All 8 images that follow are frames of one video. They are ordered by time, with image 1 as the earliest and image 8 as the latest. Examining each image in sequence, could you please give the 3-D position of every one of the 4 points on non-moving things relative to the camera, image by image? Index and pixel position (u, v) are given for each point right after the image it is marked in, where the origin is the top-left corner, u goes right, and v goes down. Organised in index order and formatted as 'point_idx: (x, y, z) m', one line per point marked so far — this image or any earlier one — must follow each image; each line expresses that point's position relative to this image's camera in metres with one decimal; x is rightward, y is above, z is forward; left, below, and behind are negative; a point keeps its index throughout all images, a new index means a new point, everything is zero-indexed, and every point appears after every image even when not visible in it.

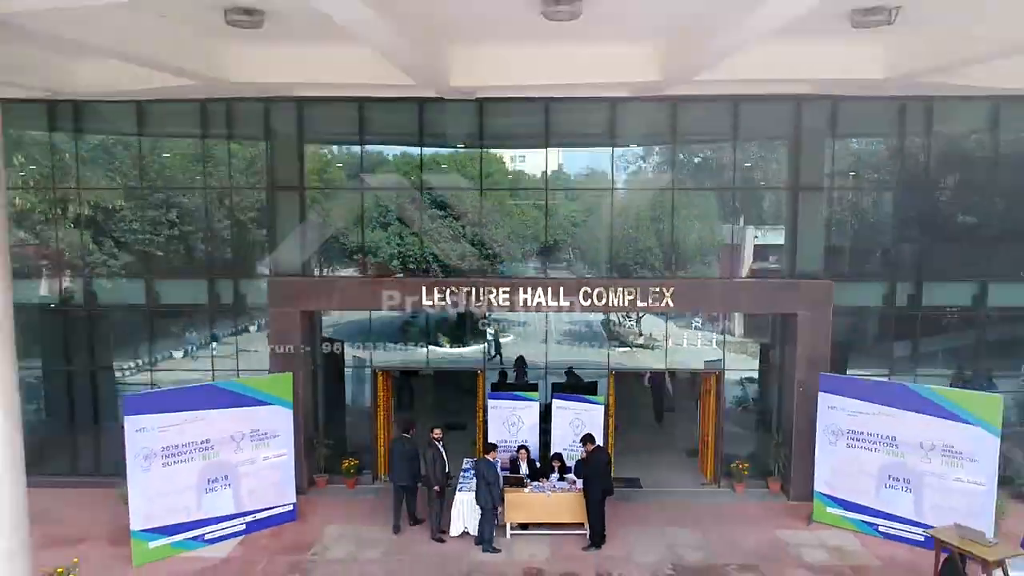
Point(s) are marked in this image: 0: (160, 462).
0: (-4.6, -2.2, +9.2) m
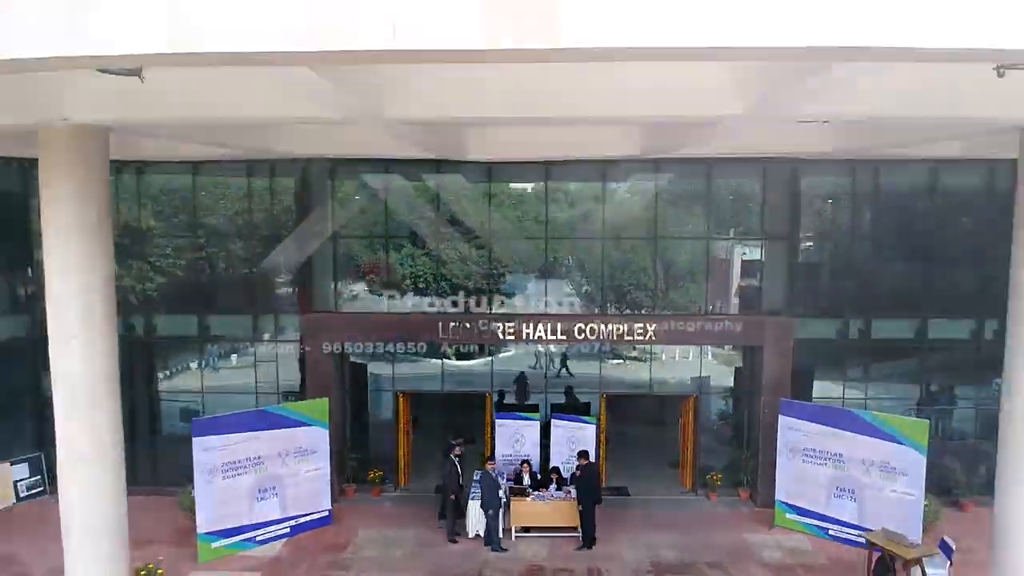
0: (-4.5, -2.9, +10.9) m
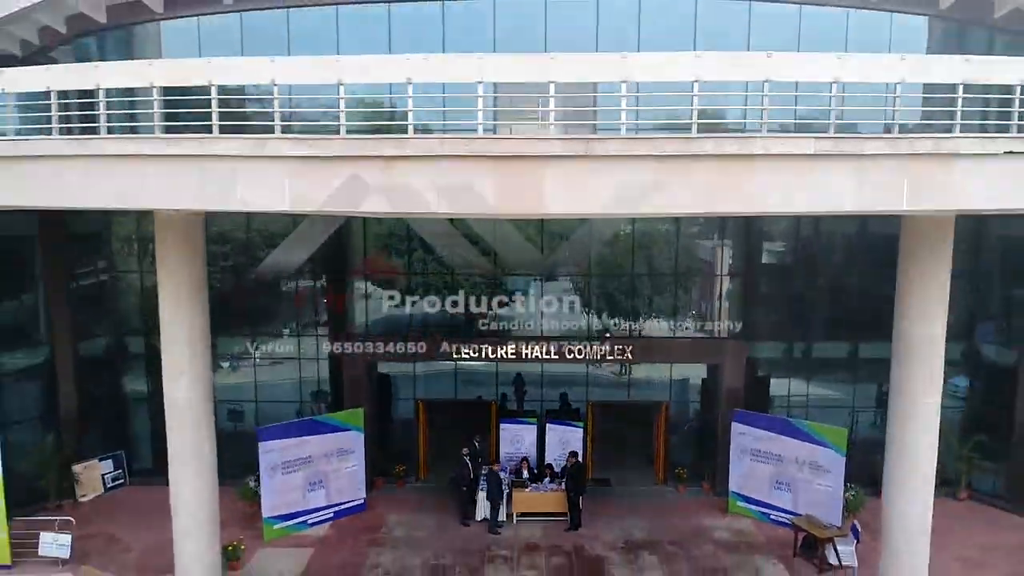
0: (-4.5, -3.5, +13.6) m
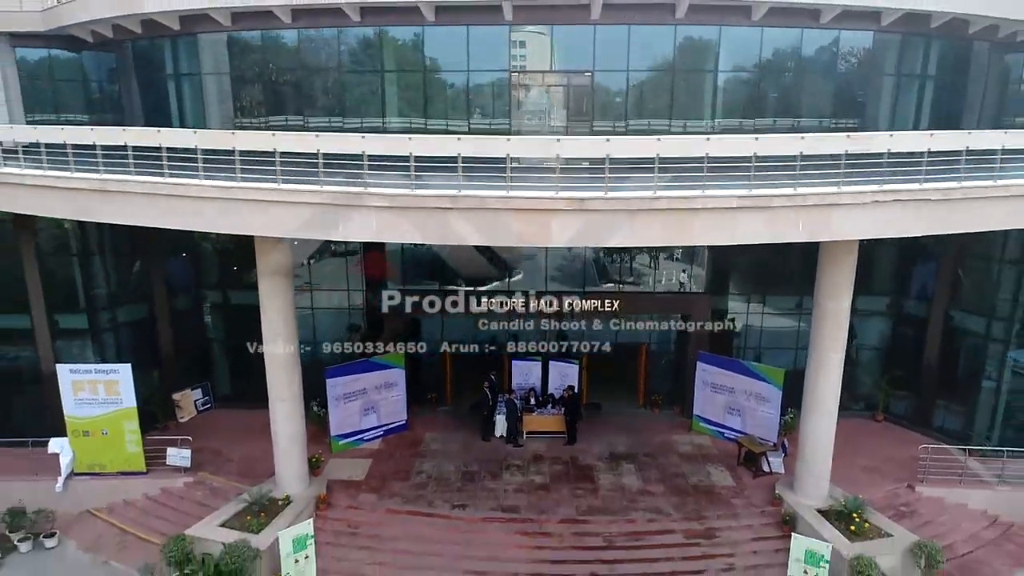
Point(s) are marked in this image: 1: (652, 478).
0: (-4.2, -2.8, +17.6) m
1: (+3.3, -4.5, +16.8) m
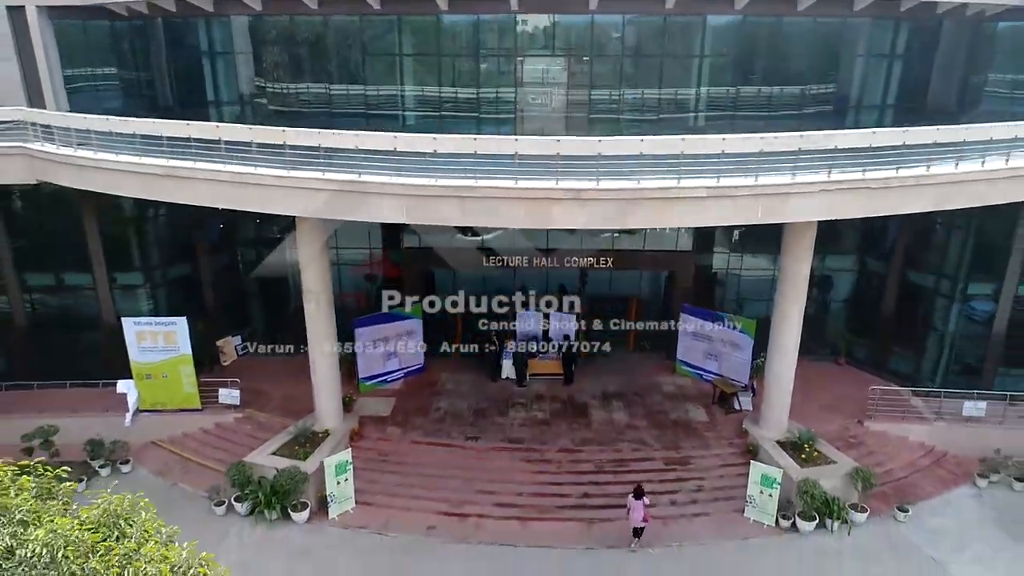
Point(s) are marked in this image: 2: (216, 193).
0: (-4.1, -1.7, +20.1) m
1: (+3.4, -3.4, +19.4) m
2: (-6.0, +1.9, +14.6) m
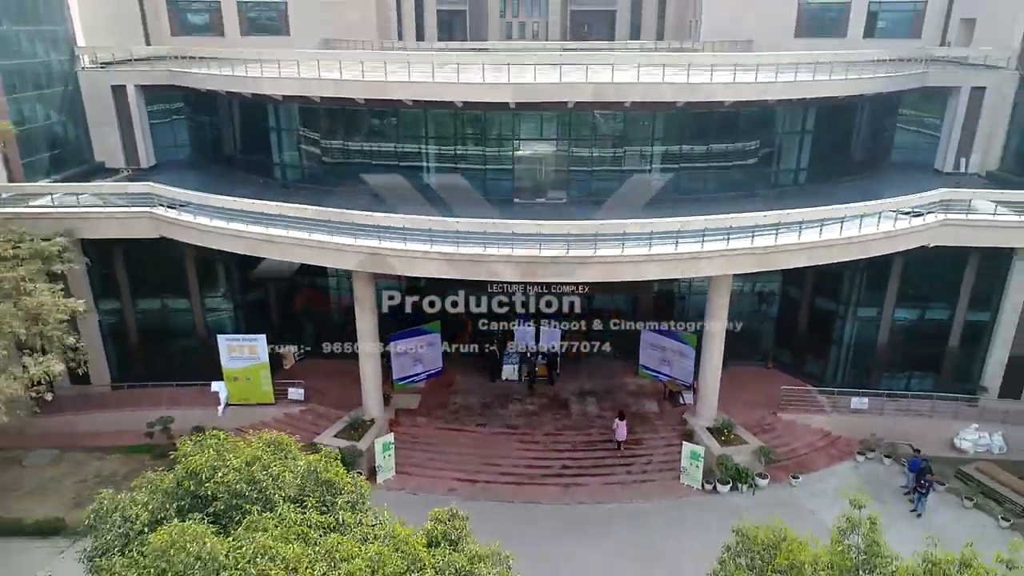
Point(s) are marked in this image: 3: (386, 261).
0: (-4.1, -2.5, +26.1) m
1: (+3.4, -4.3, +25.5) m
2: (-6.1, +1.0, +20.6) m
3: (-3.5, +0.8, +19.8) m
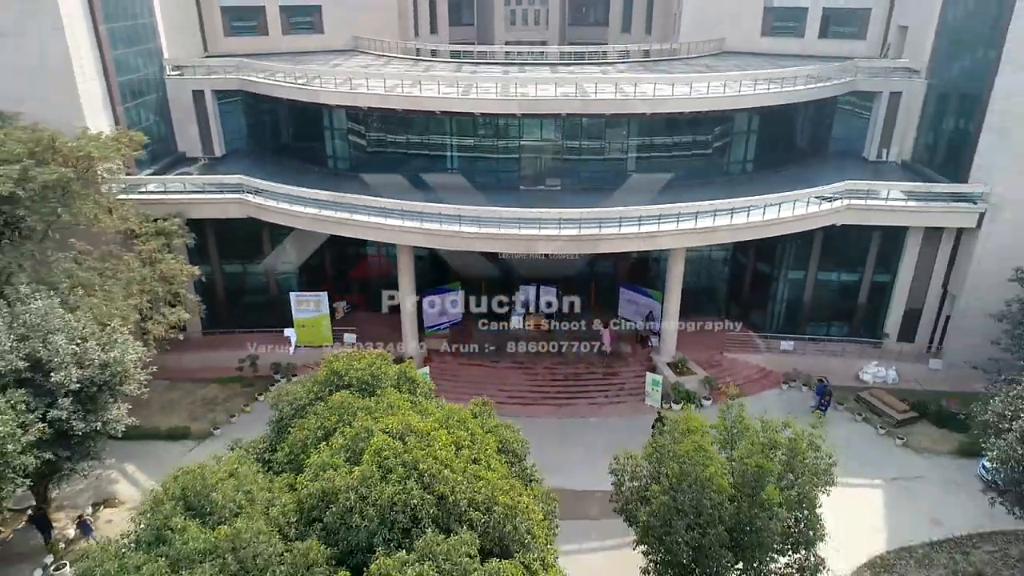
0: (-3.8, -1.0, +33.3) m
1: (+3.7, -2.8, +32.7) m
2: (-5.8, +2.2, +27.6) m
3: (-3.2, +1.9, +26.8) m
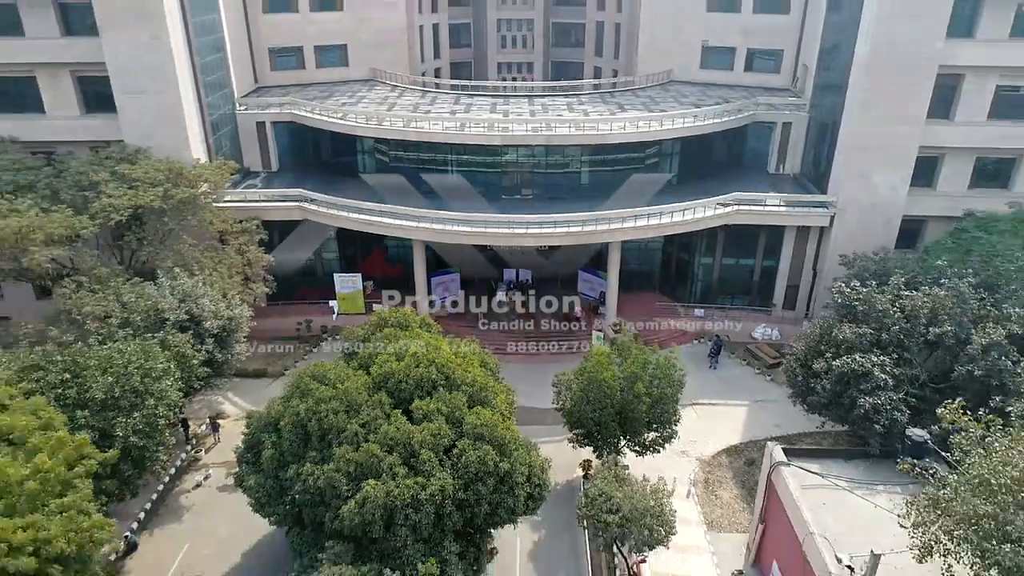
0: (-4.8, +0.1, +44.8) m
1: (+2.8, -1.7, +44.2) m
2: (-6.8, +3.2, +39.0) m
3: (-4.2, +2.9, +38.2) m
